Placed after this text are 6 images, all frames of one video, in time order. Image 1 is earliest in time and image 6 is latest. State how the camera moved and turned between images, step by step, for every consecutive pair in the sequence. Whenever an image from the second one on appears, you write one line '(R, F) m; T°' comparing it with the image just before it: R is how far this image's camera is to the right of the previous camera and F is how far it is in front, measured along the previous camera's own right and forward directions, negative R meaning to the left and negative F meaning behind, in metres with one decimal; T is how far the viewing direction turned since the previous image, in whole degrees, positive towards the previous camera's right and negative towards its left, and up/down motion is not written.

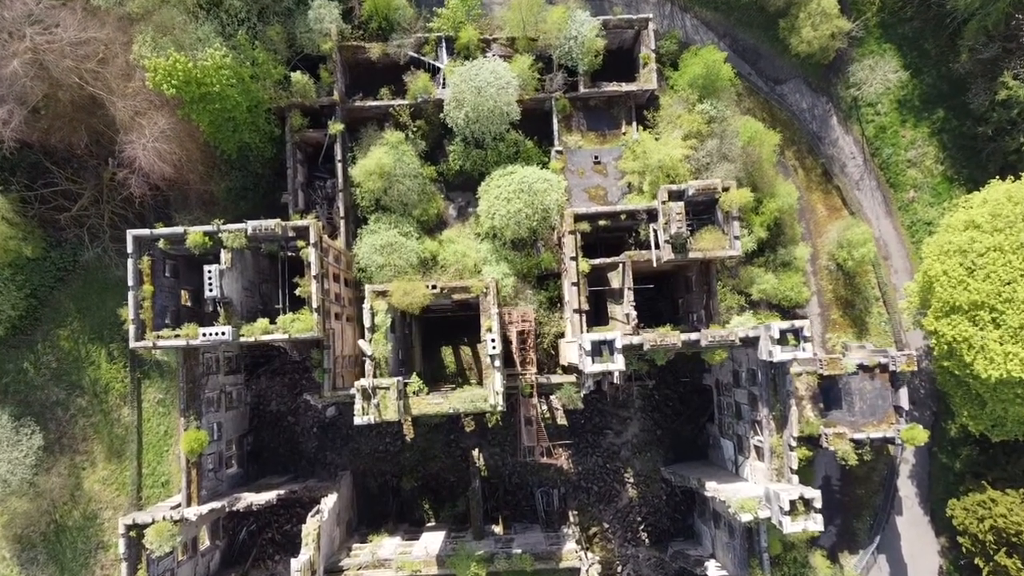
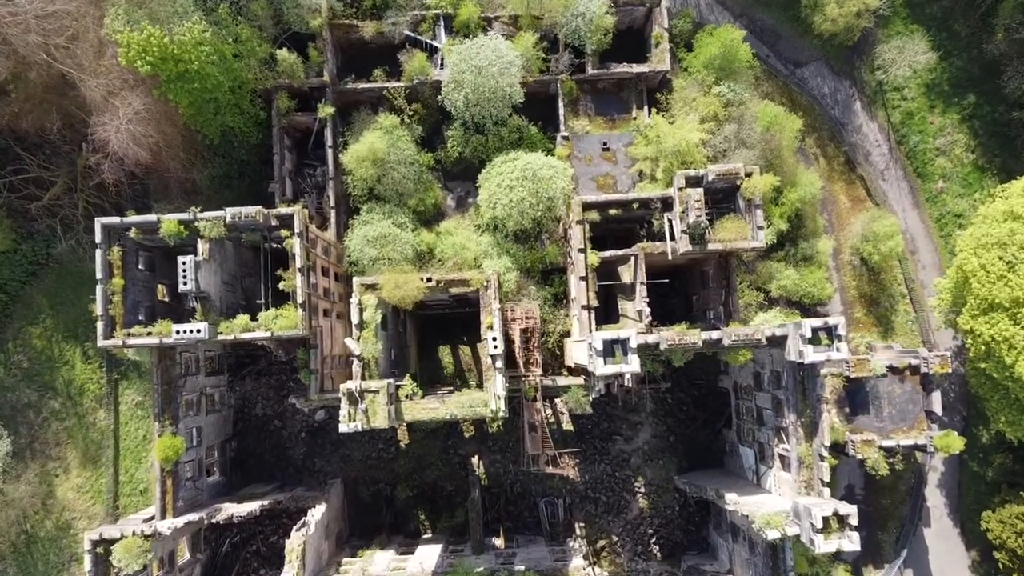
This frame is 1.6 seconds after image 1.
(-0.1, +2.1) m; 0°
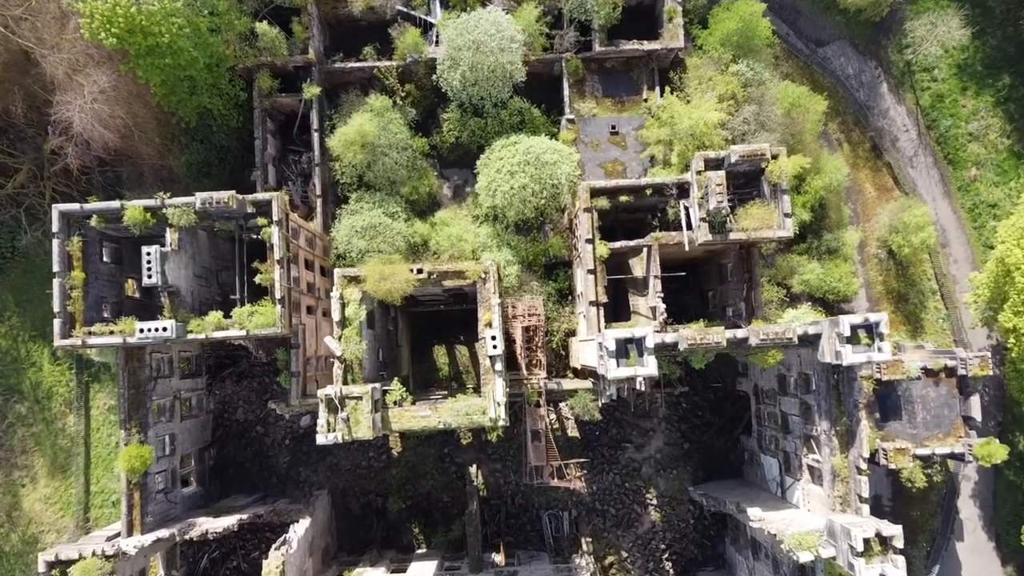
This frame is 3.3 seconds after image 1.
(0.0, +2.2) m; 0°
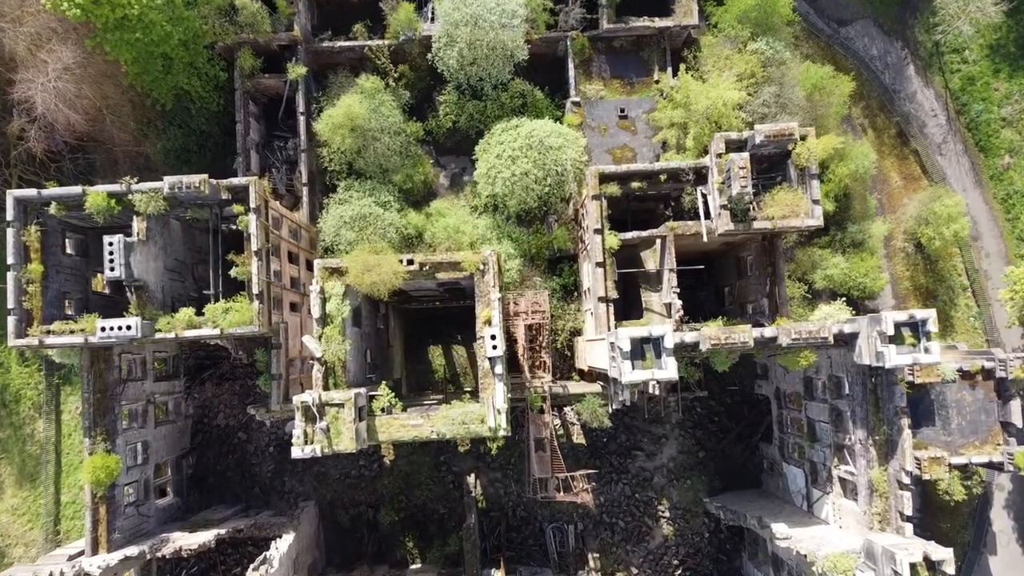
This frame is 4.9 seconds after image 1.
(-0.1, +1.9) m; 0°
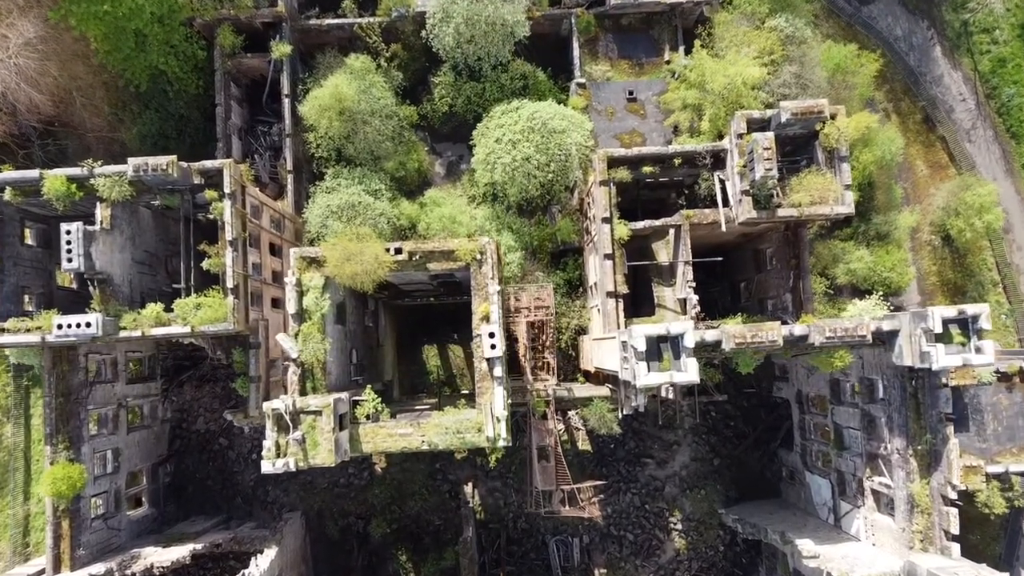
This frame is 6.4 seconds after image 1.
(0.0, +1.7) m; 0°
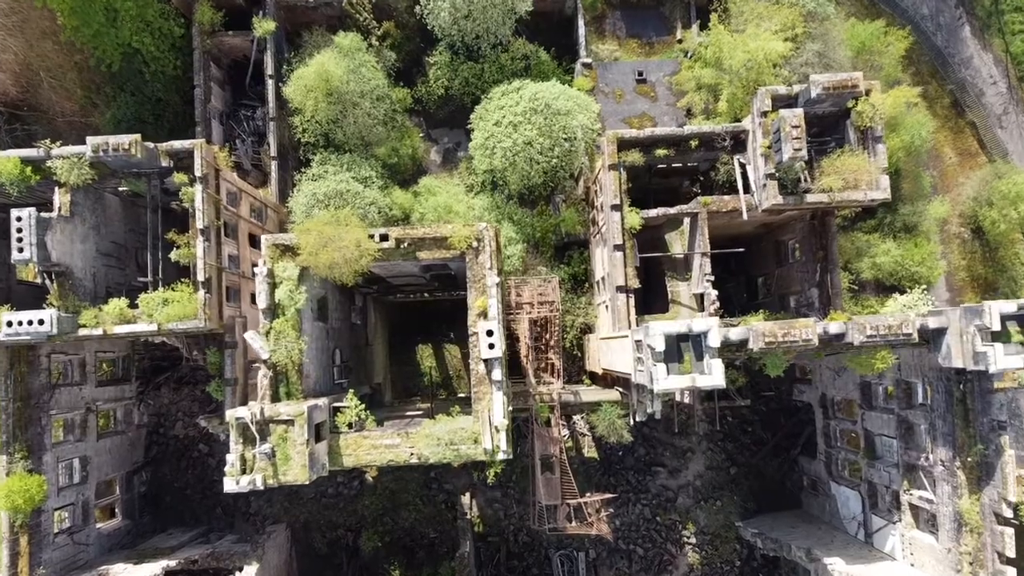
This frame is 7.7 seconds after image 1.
(0.0, +1.6) m; 0°
